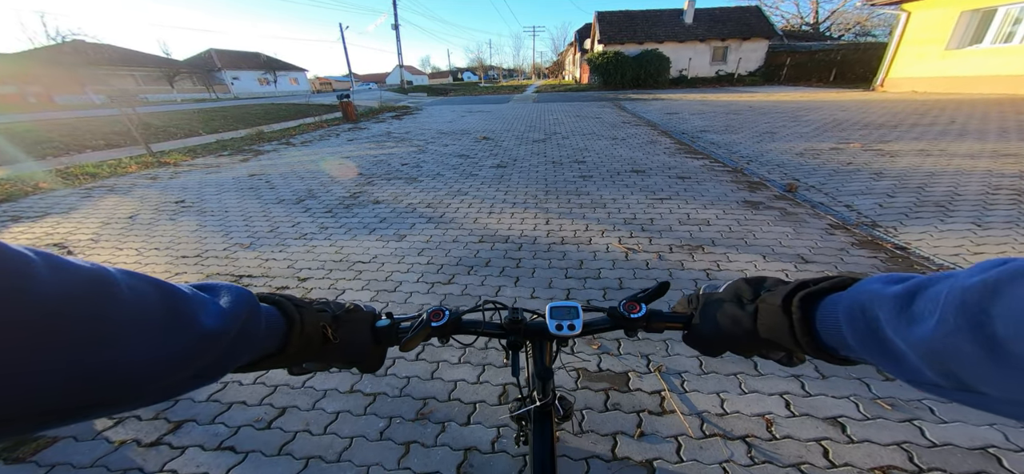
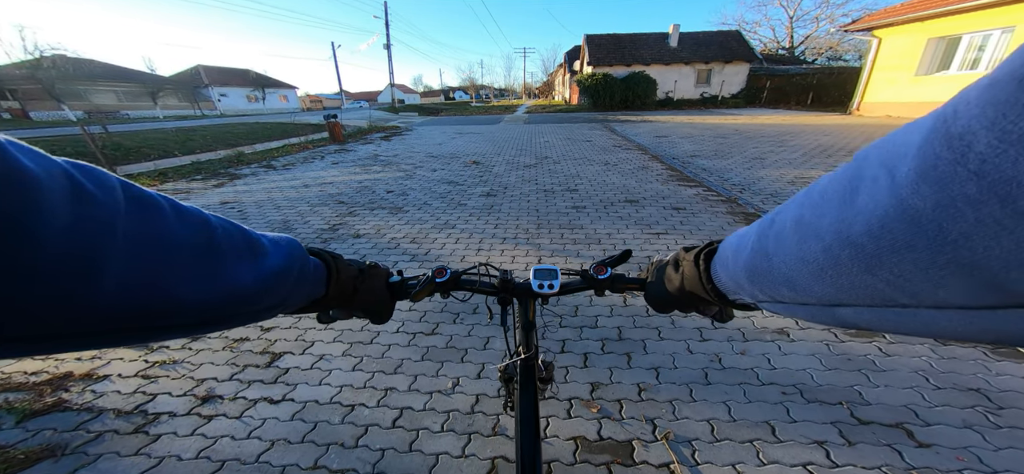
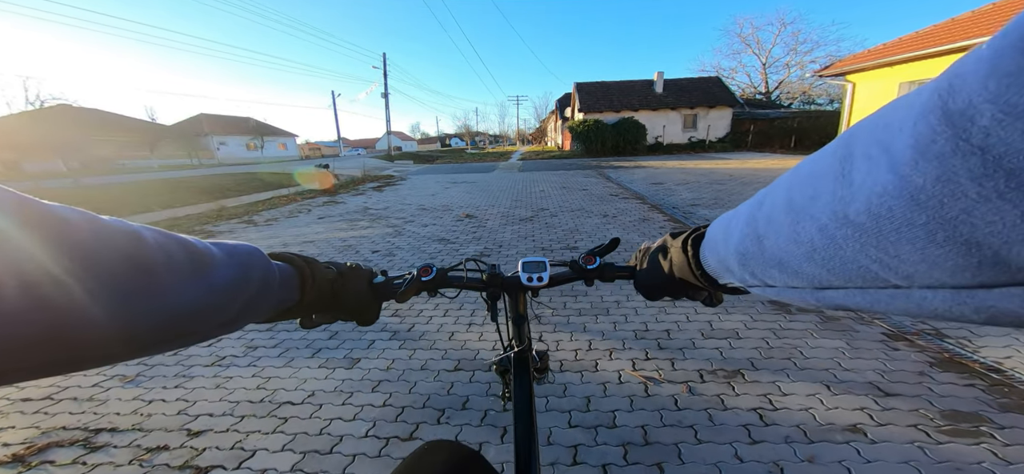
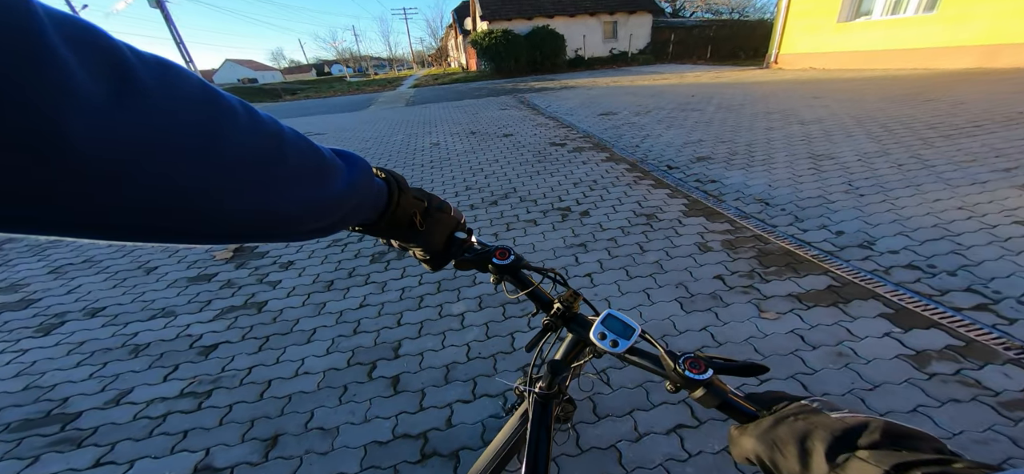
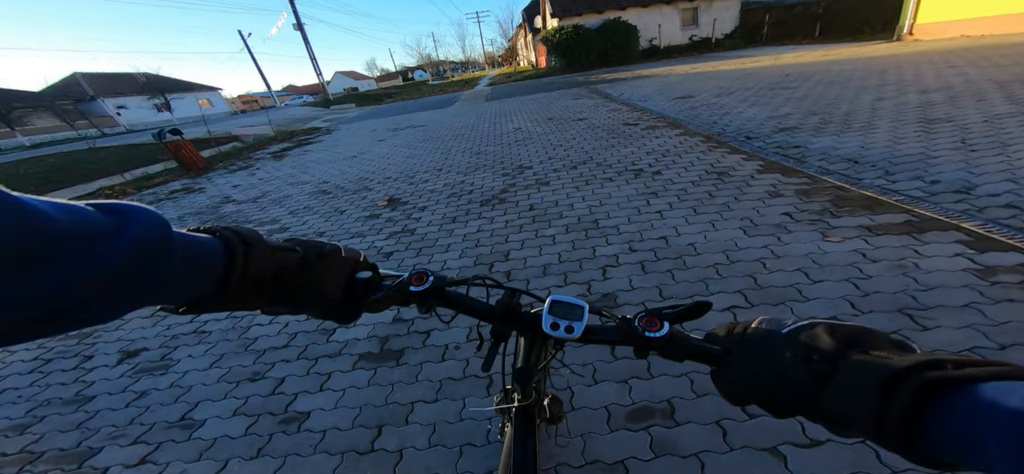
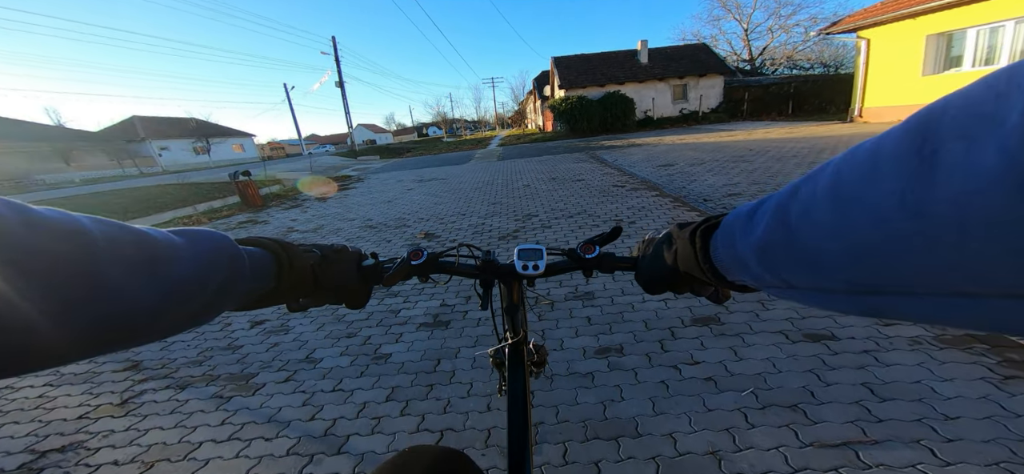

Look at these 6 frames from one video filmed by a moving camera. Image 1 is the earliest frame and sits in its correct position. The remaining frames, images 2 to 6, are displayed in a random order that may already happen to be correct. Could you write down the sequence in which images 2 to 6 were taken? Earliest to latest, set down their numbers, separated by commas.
2, 3, 6, 5, 4
